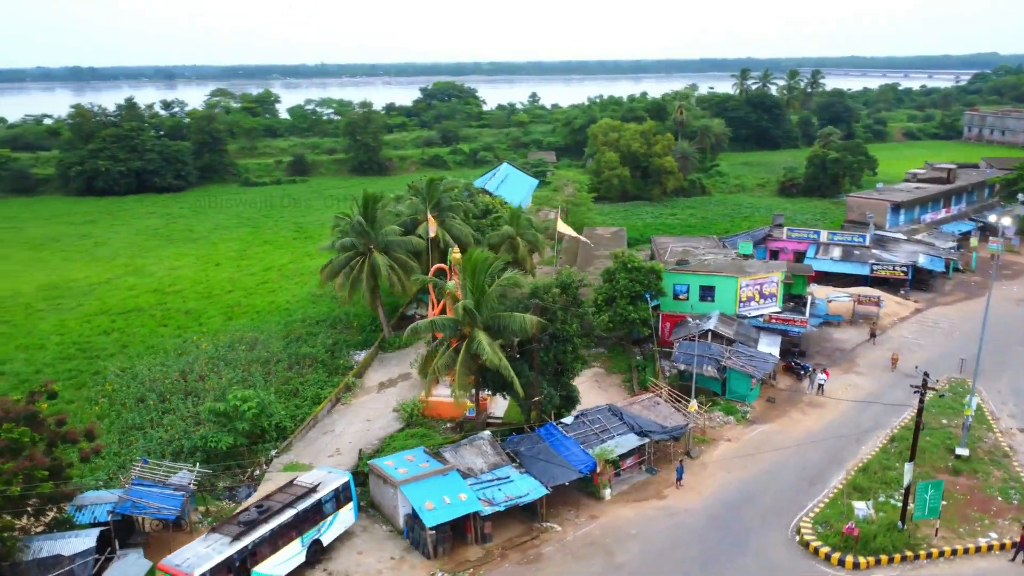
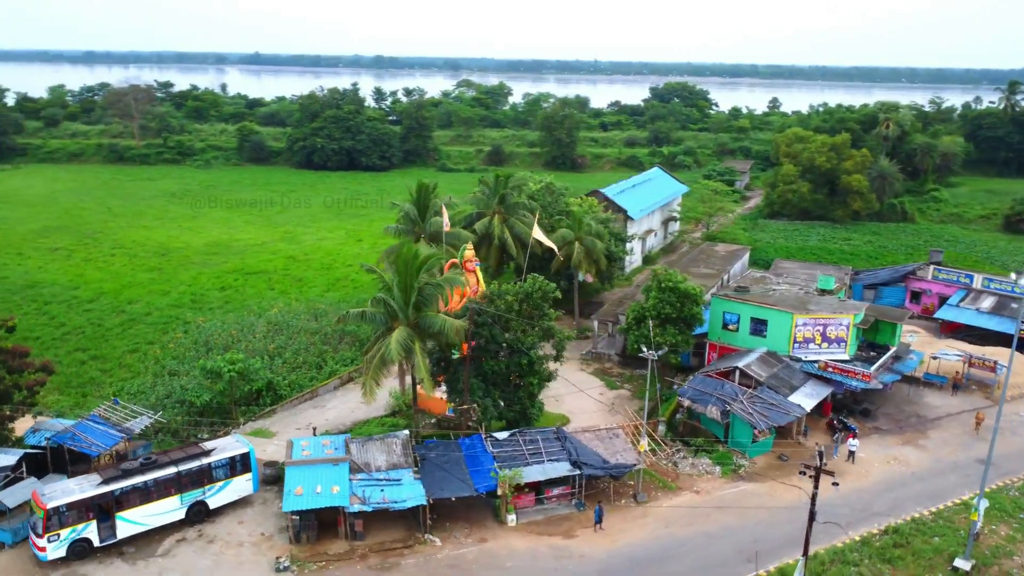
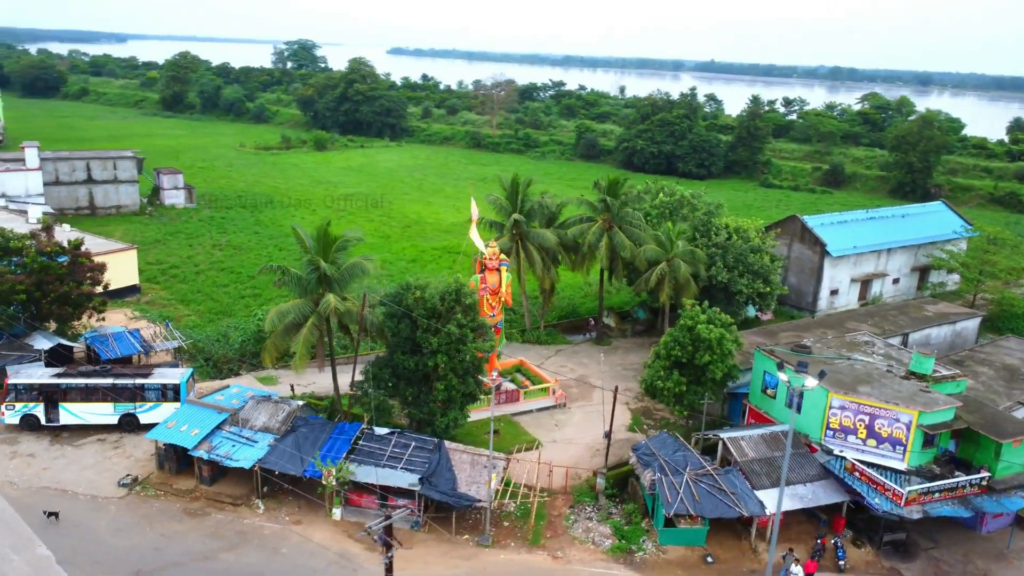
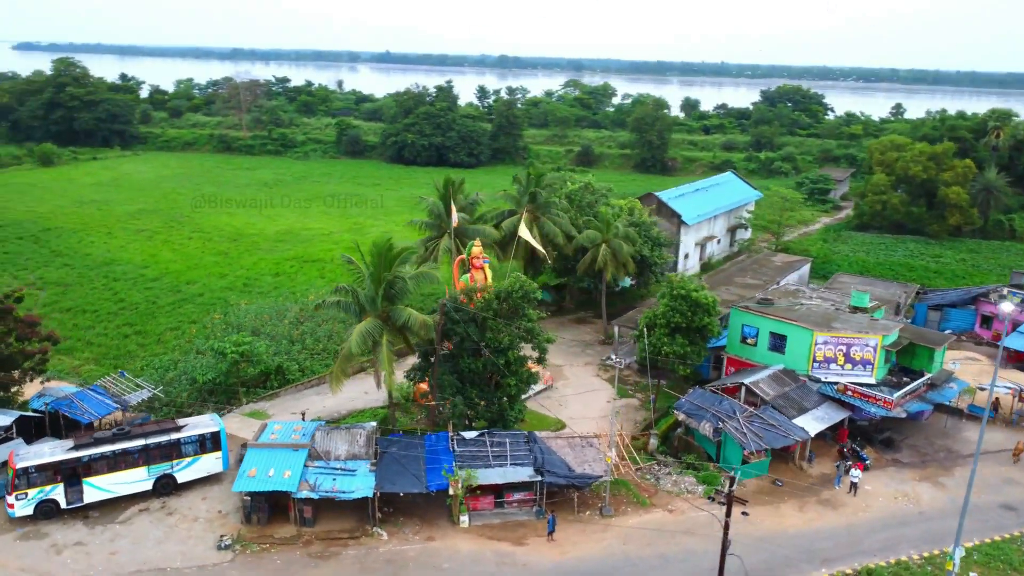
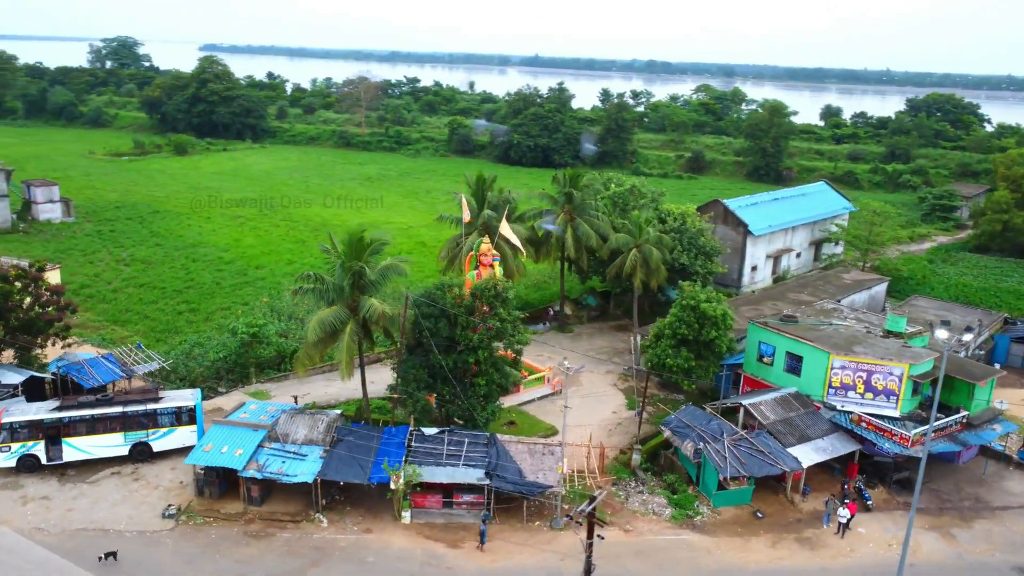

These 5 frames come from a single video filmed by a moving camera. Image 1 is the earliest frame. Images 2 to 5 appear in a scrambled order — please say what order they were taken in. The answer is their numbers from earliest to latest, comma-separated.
2, 4, 5, 3
